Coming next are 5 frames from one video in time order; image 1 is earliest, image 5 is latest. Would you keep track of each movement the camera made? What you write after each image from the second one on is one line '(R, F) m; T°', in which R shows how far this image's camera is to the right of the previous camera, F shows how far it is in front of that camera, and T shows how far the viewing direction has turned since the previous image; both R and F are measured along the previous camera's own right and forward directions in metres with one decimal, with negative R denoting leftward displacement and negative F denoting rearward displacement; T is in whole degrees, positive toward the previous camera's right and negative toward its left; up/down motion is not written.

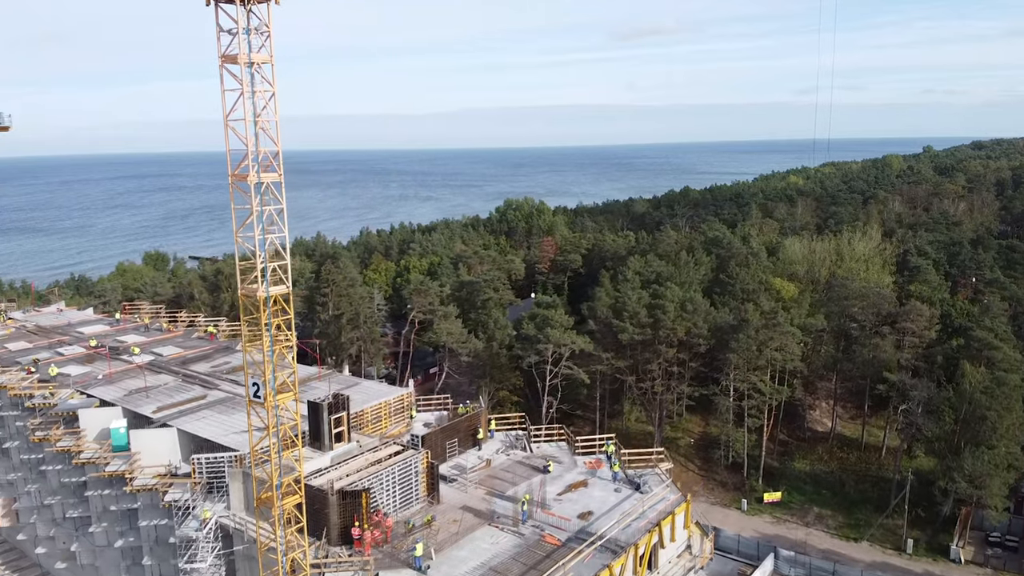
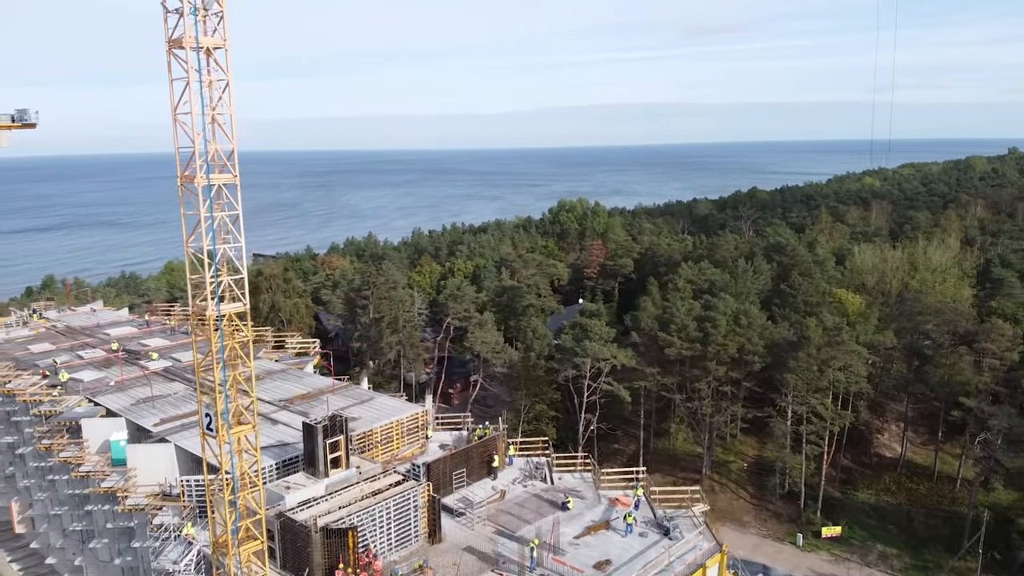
(+1.0, +2.0) m; -5°
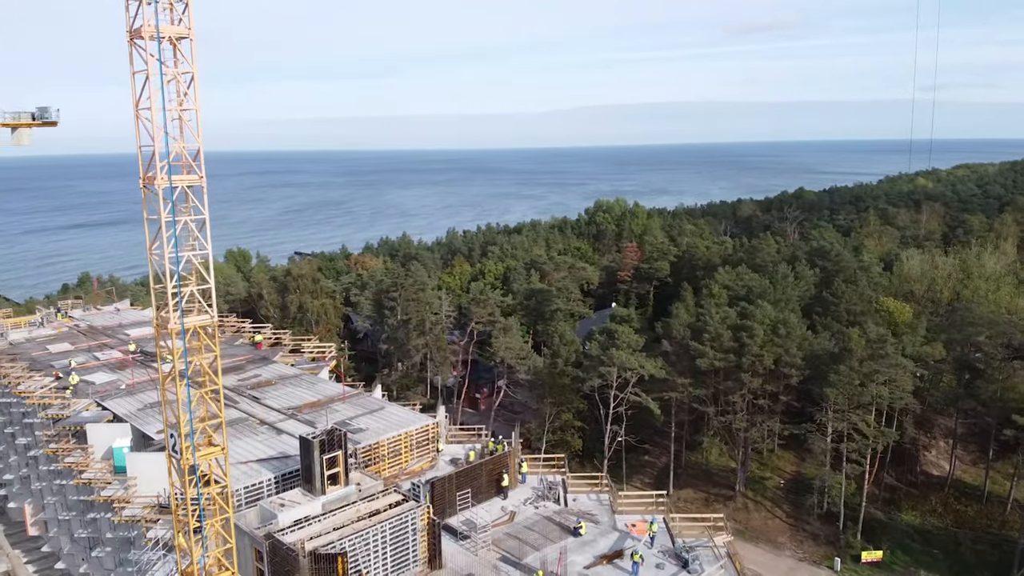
(+0.7, +1.1) m; -3°
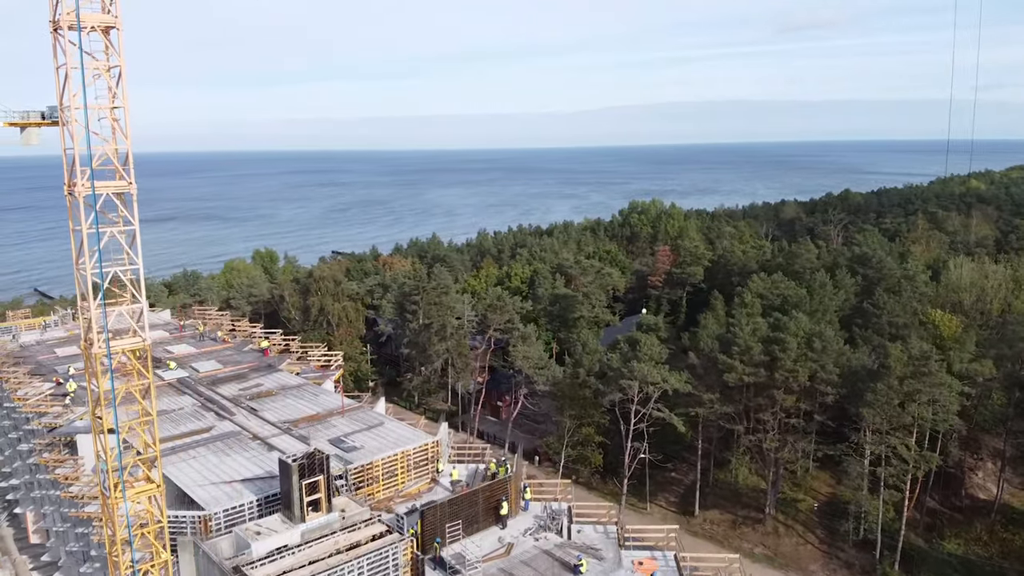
(+0.9, +1.3) m; -3°
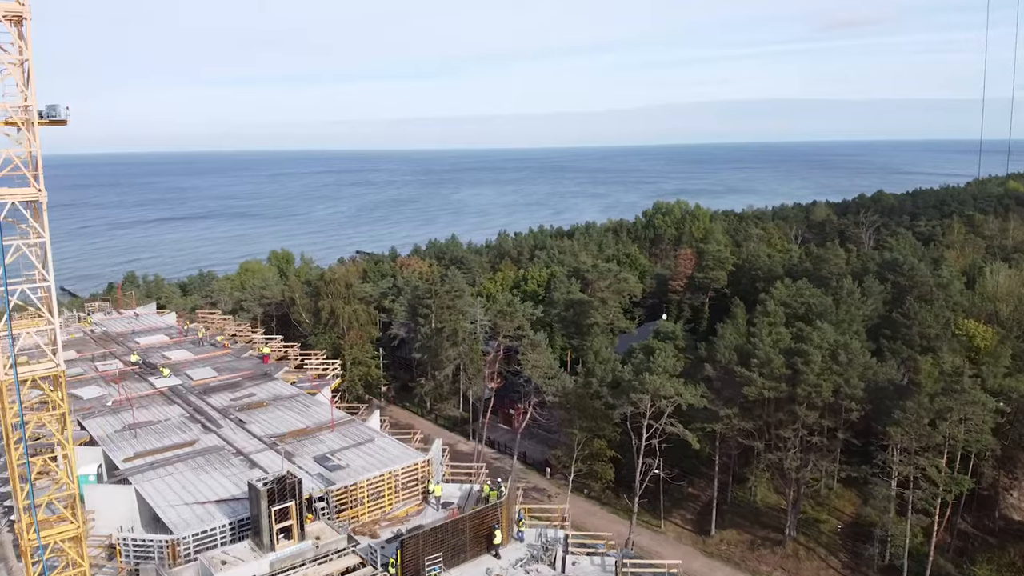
(+0.8, +1.2) m; -2°
